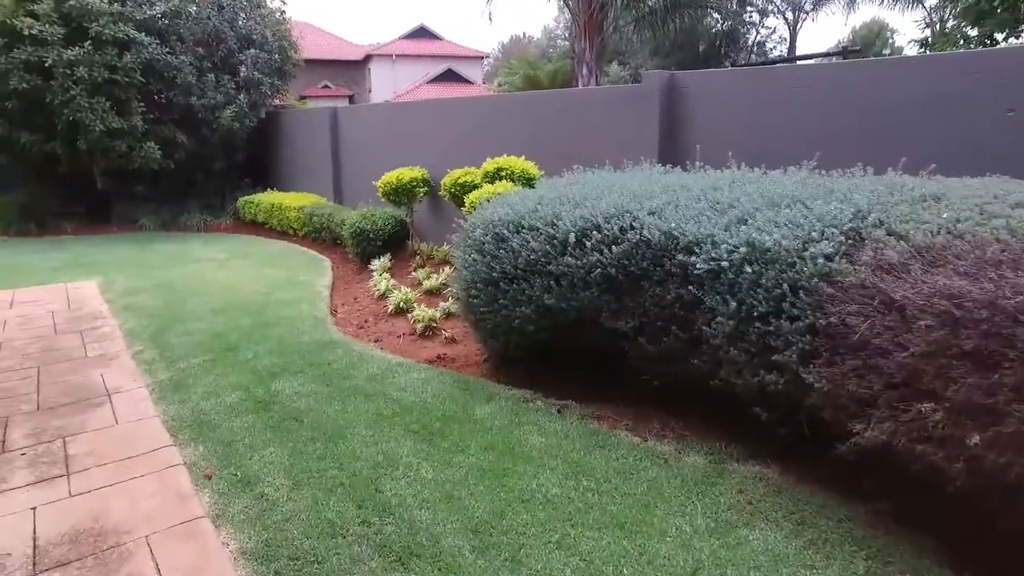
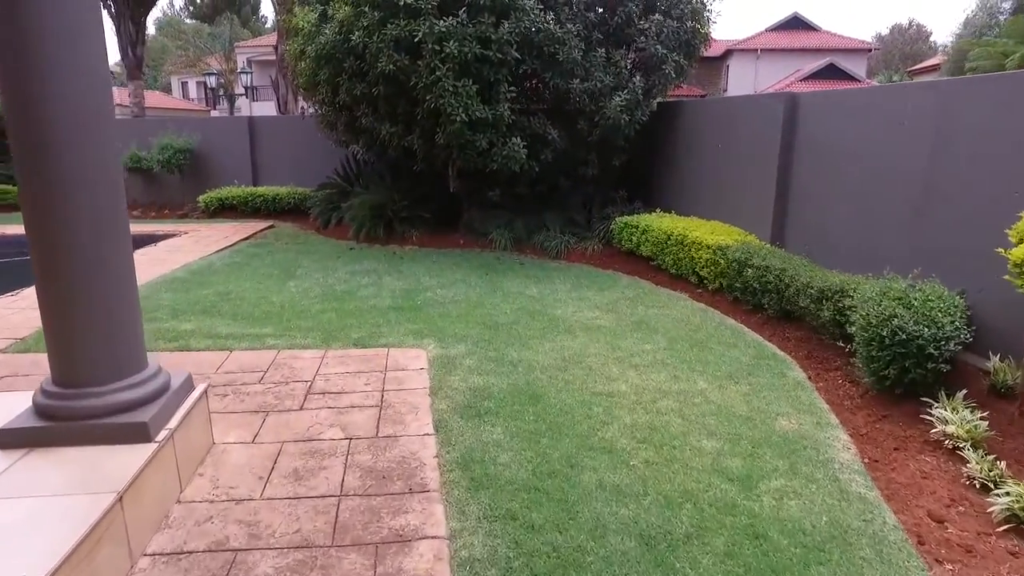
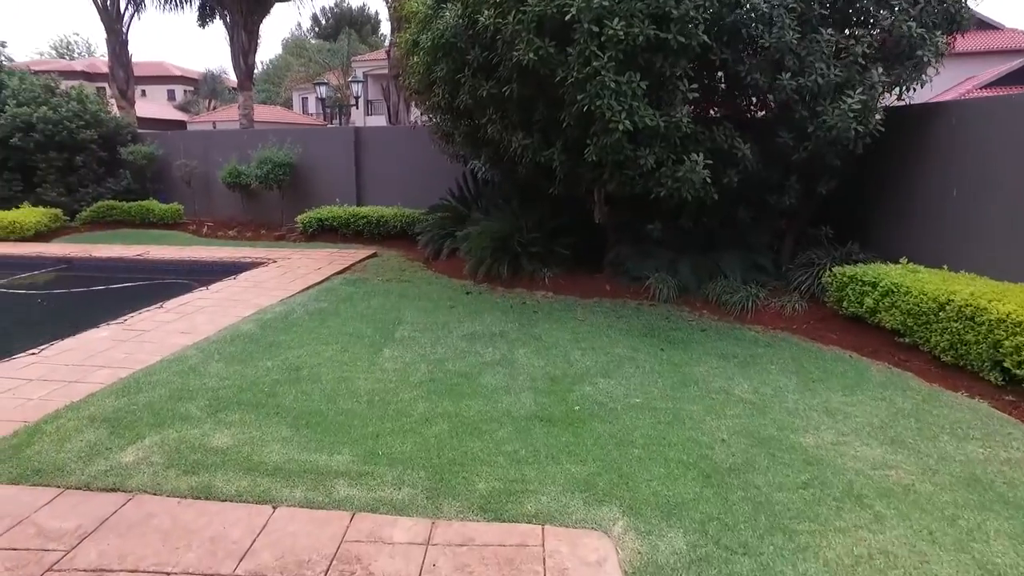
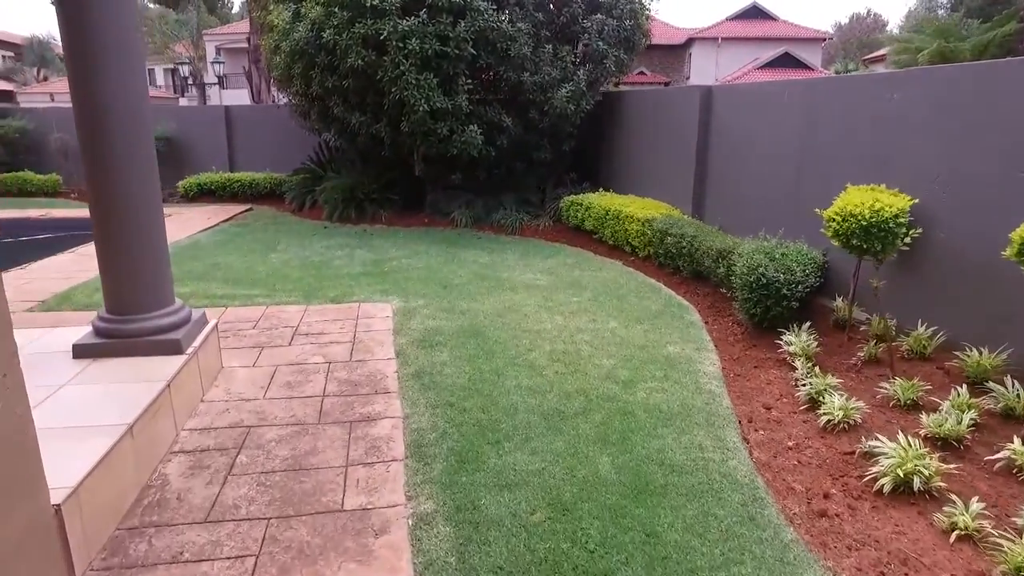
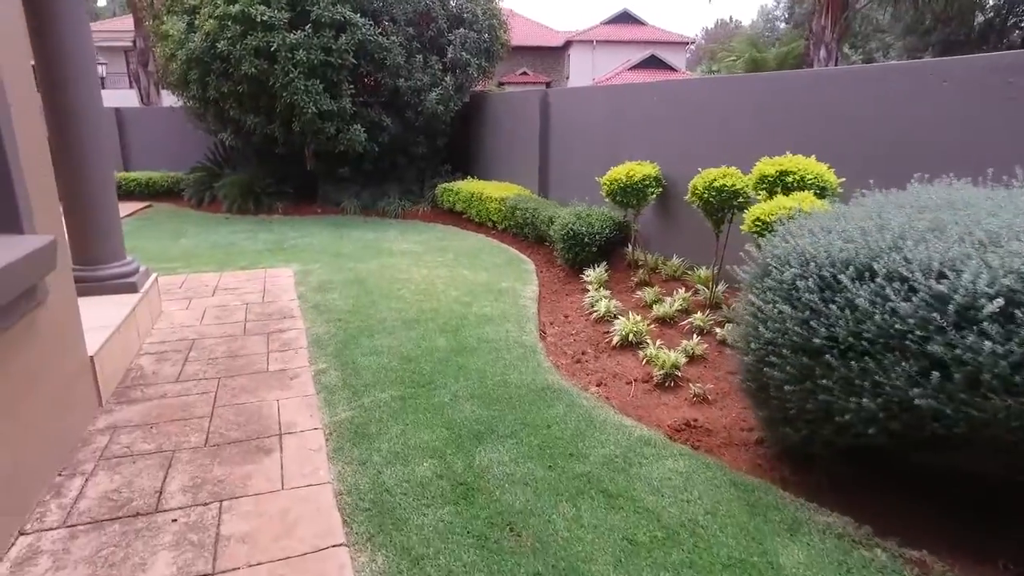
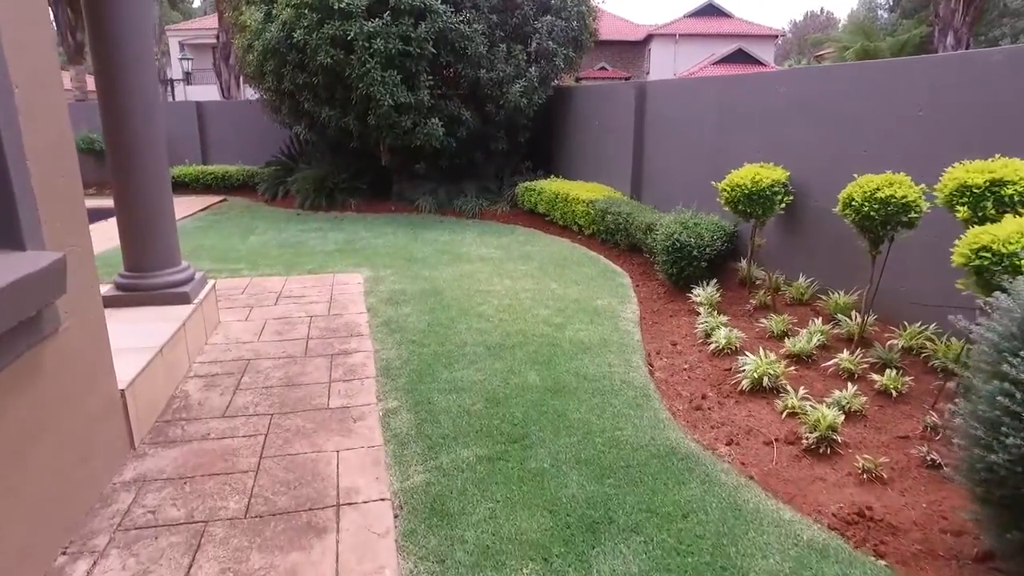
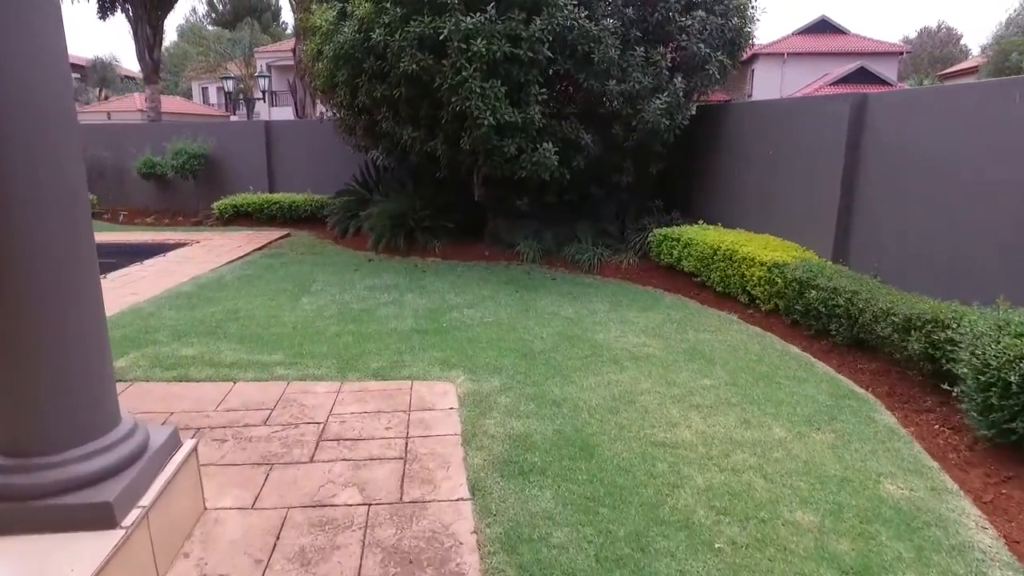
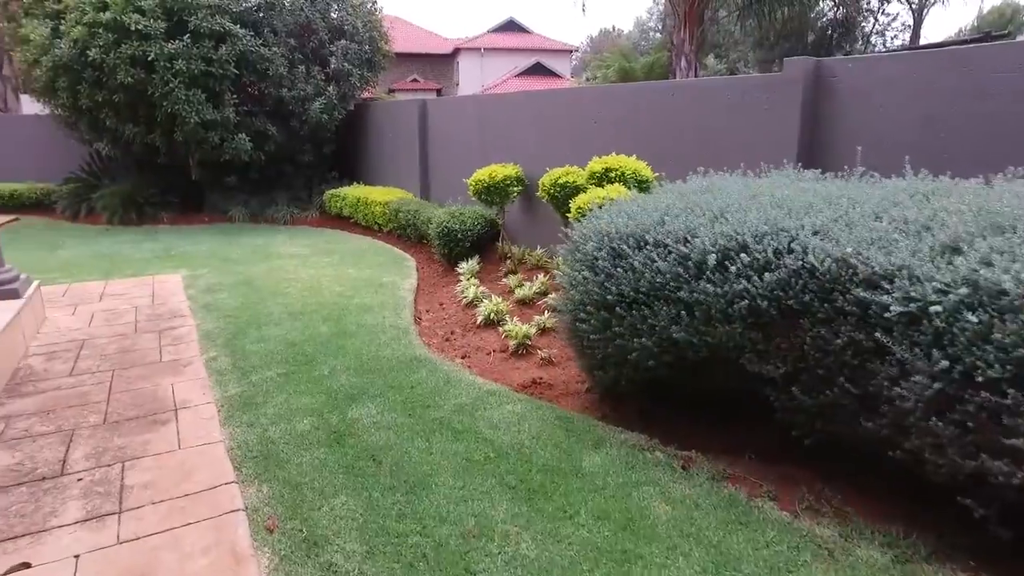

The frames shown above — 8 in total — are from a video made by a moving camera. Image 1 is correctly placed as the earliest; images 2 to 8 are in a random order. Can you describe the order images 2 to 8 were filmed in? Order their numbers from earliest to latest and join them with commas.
8, 5, 6, 4, 2, 7, 3
